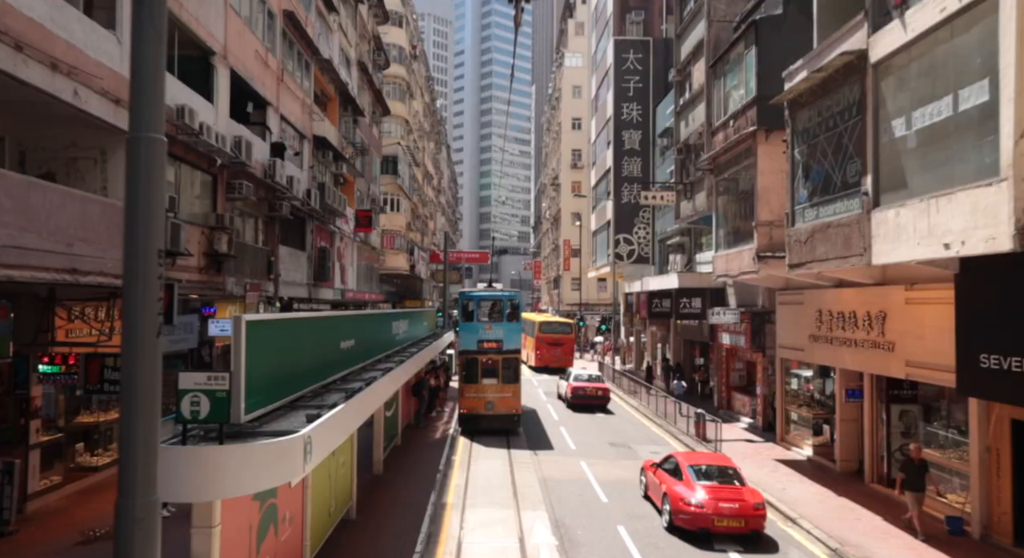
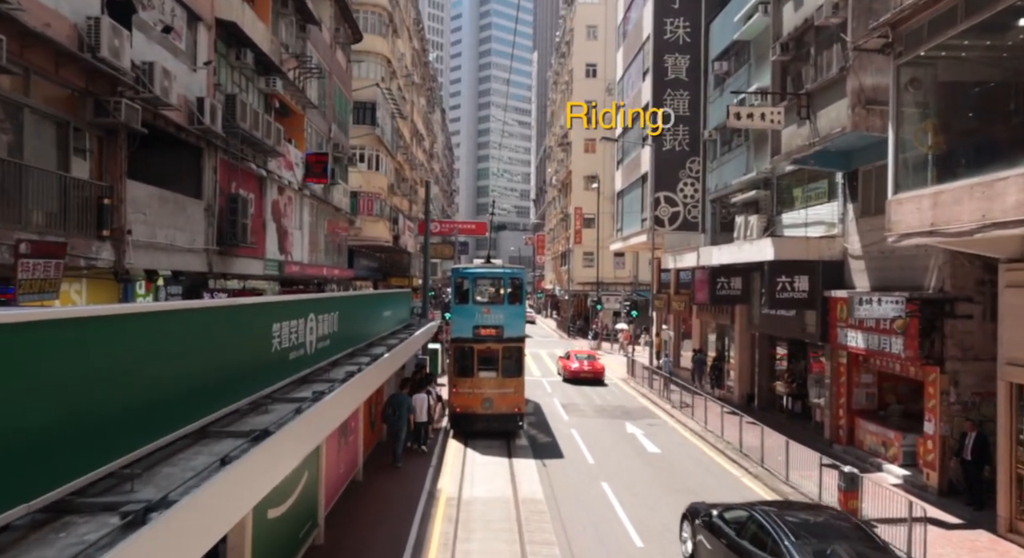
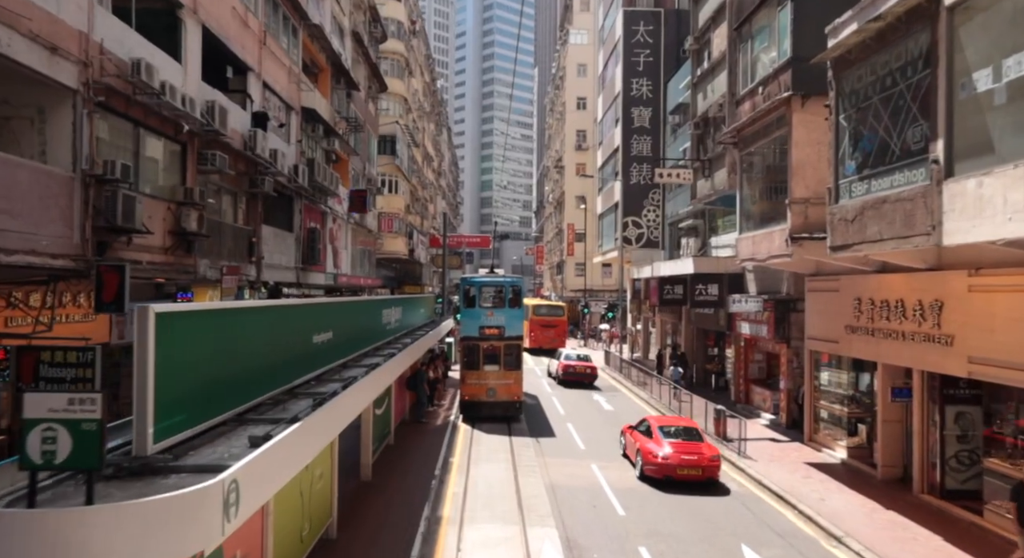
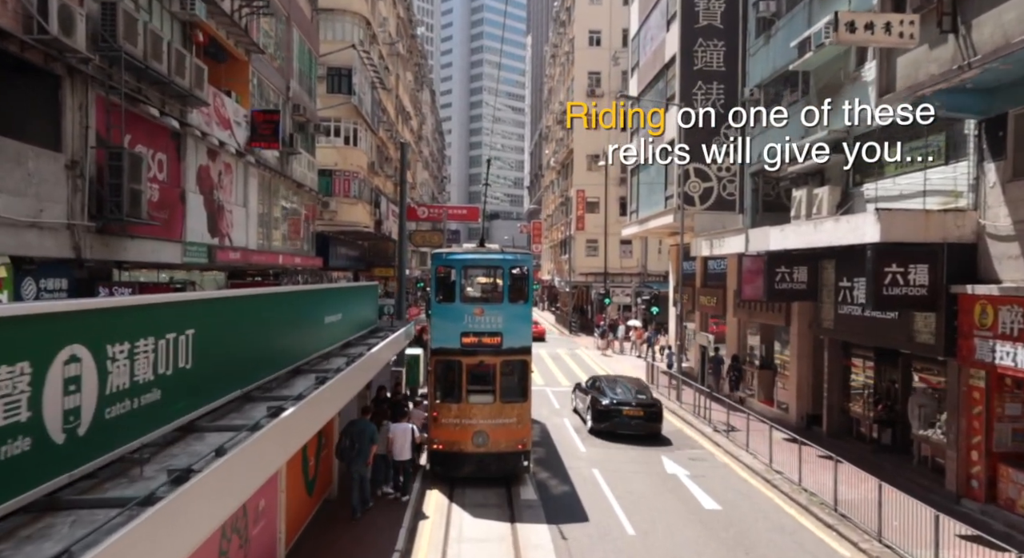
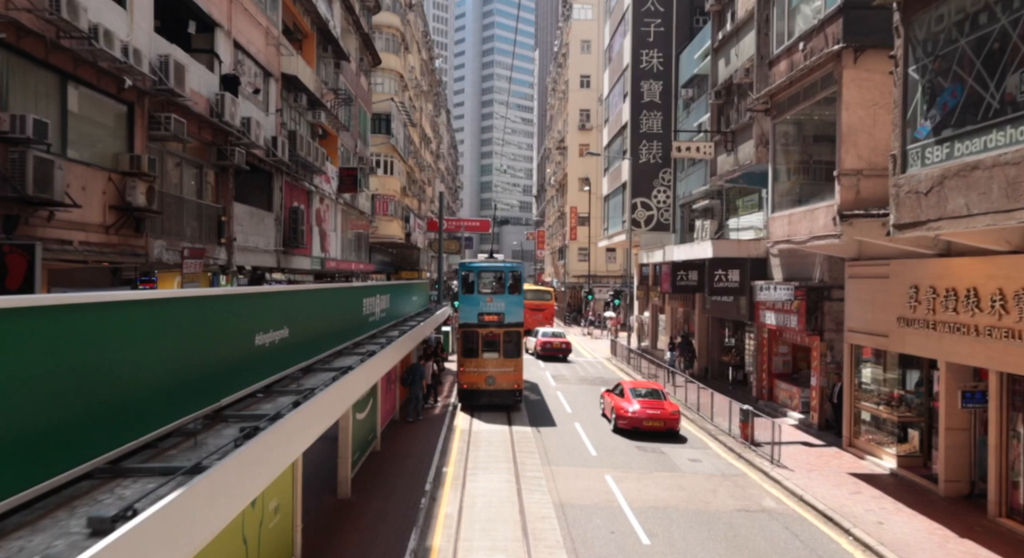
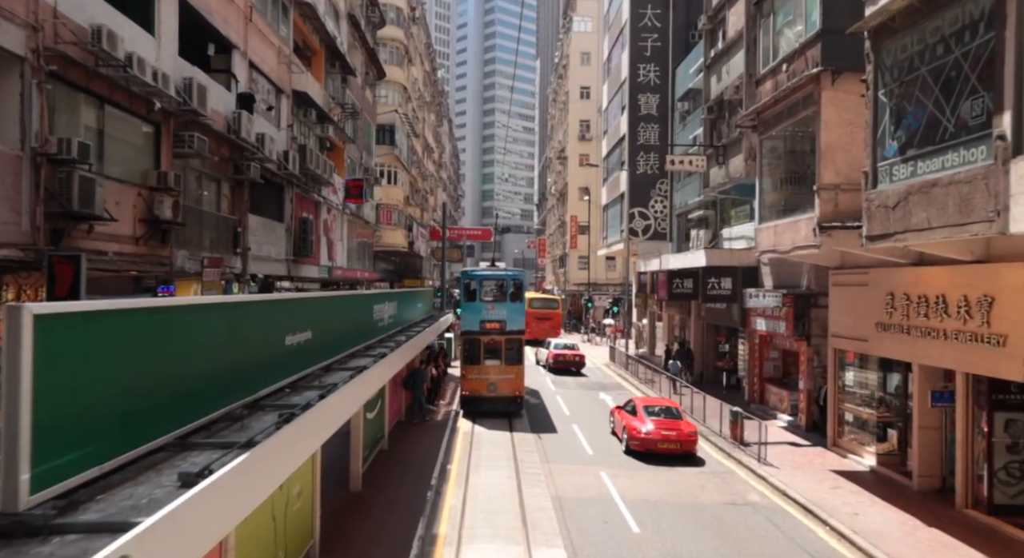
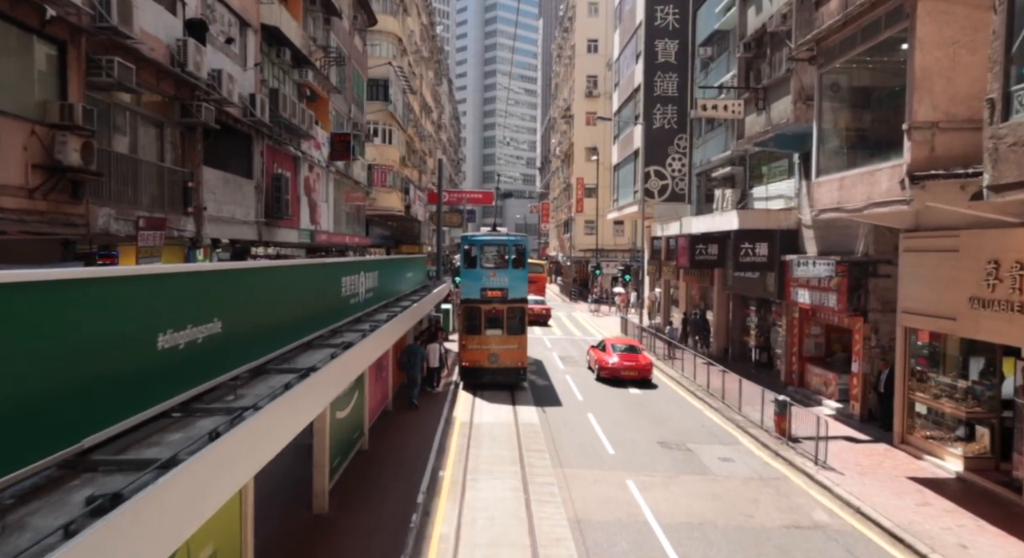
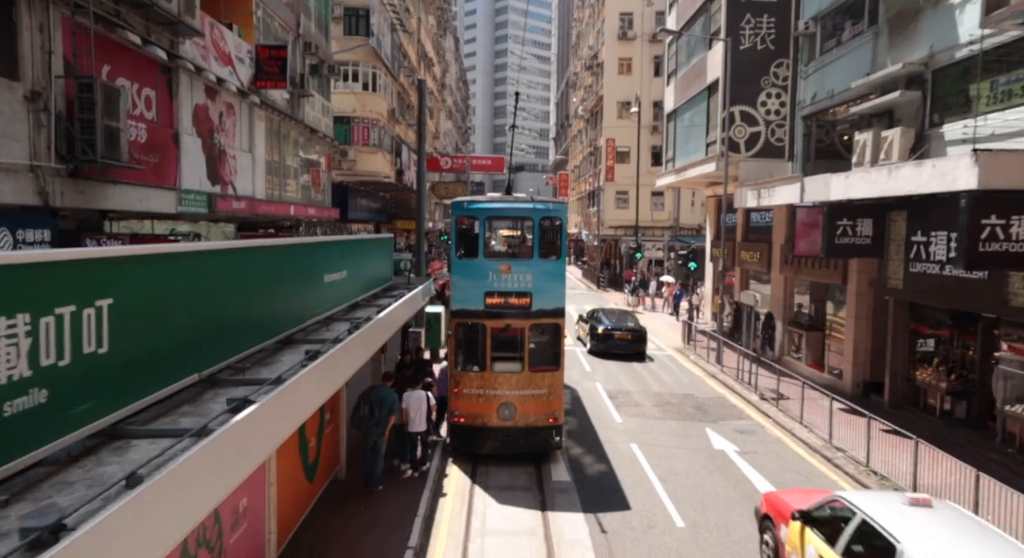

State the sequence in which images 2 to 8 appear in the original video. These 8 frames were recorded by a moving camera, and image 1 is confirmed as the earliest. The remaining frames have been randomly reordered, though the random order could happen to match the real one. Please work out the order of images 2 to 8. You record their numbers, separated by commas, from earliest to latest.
3, 6, 5, 7, 2, 4, 8
